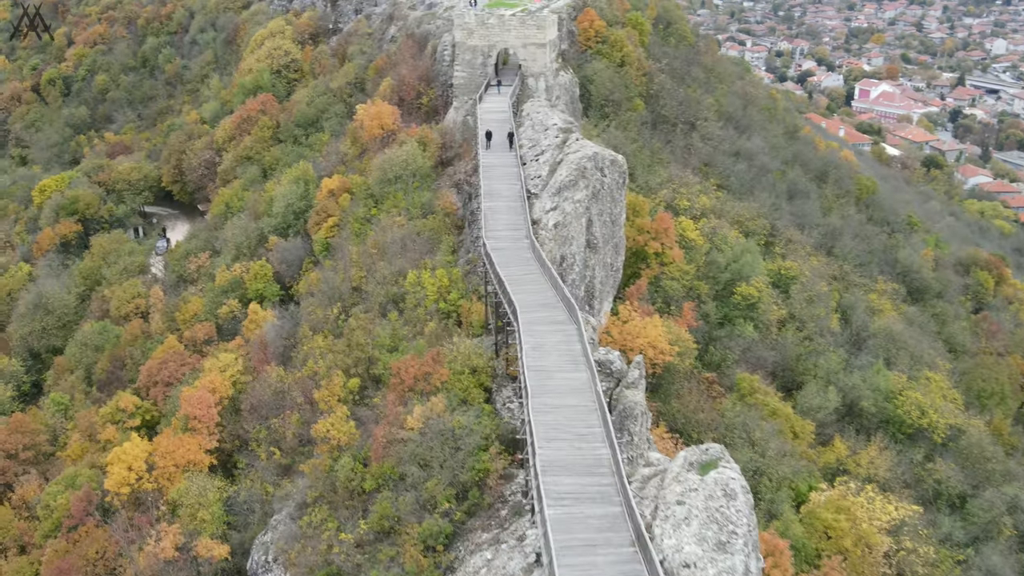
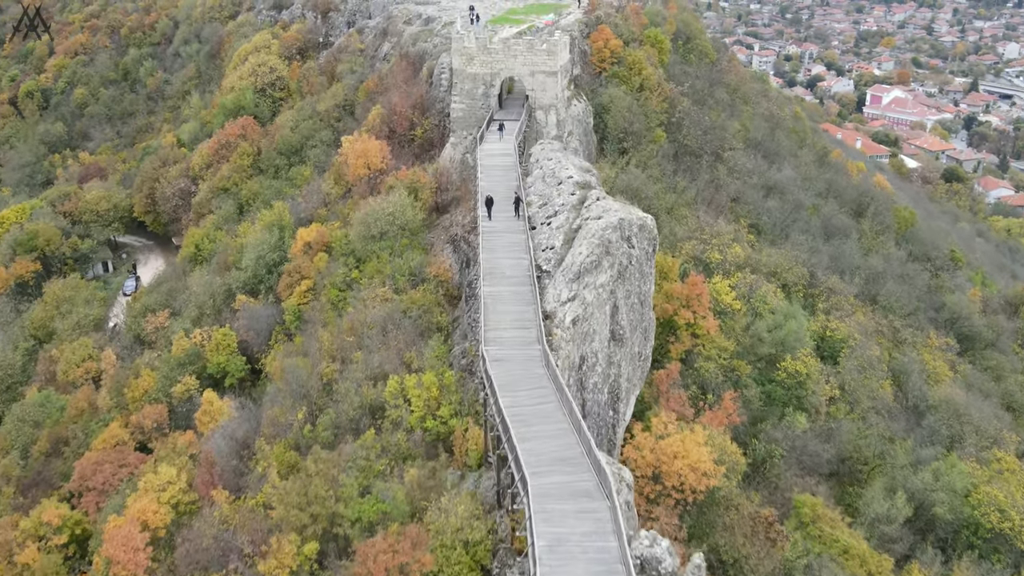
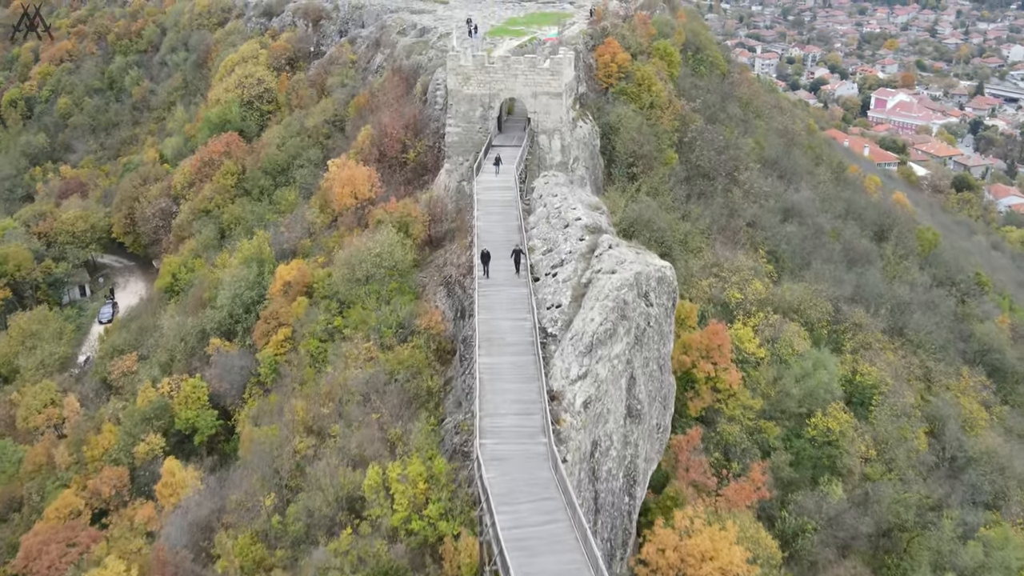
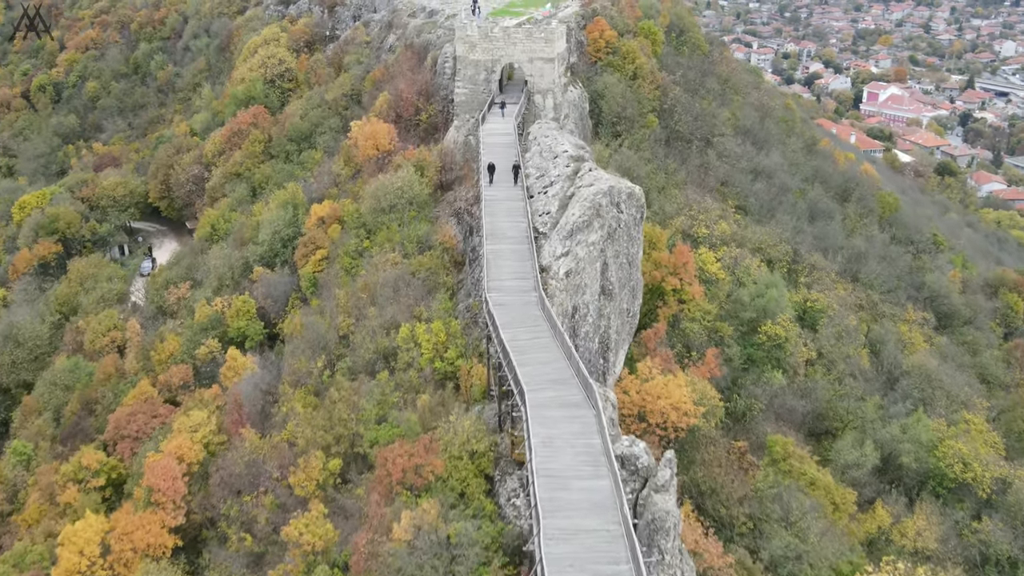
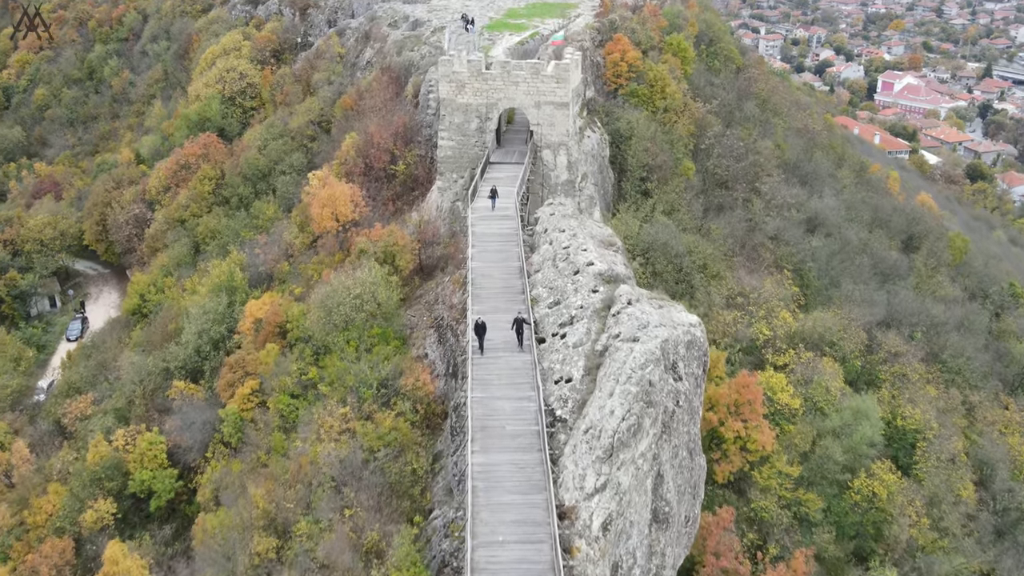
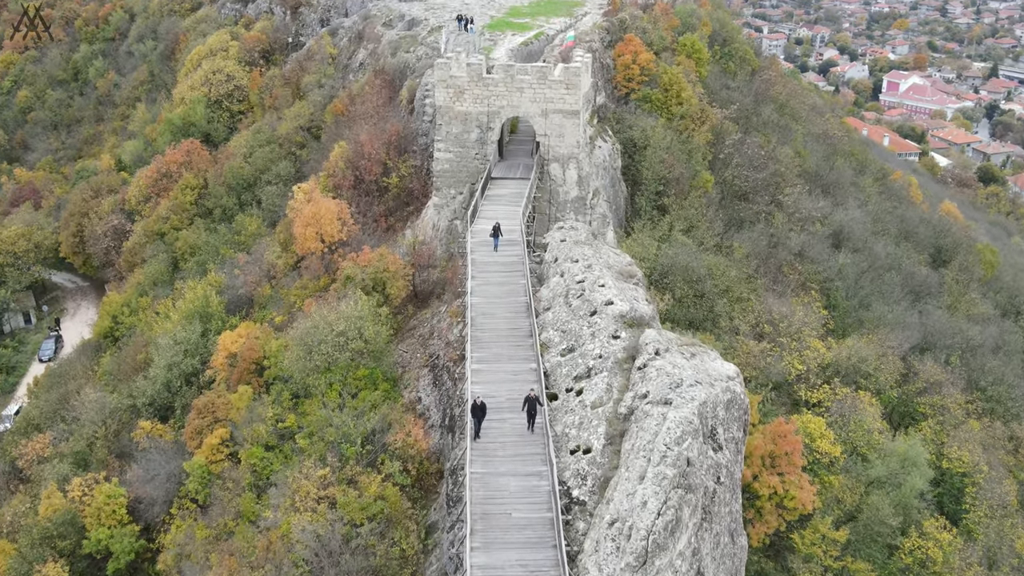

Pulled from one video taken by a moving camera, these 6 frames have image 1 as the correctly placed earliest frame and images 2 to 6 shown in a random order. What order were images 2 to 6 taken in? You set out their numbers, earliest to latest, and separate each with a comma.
4, 2, 3, 5, 6
